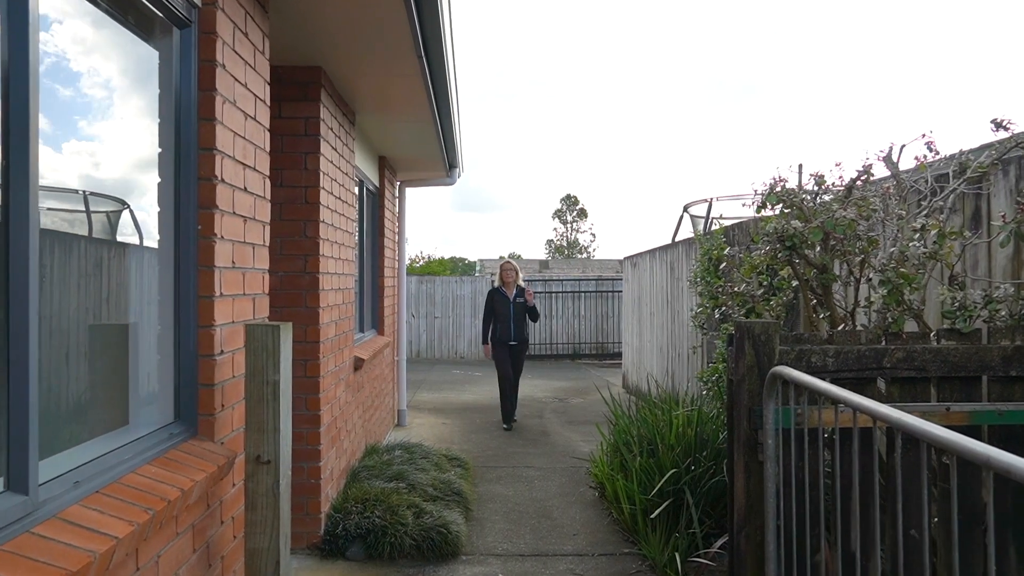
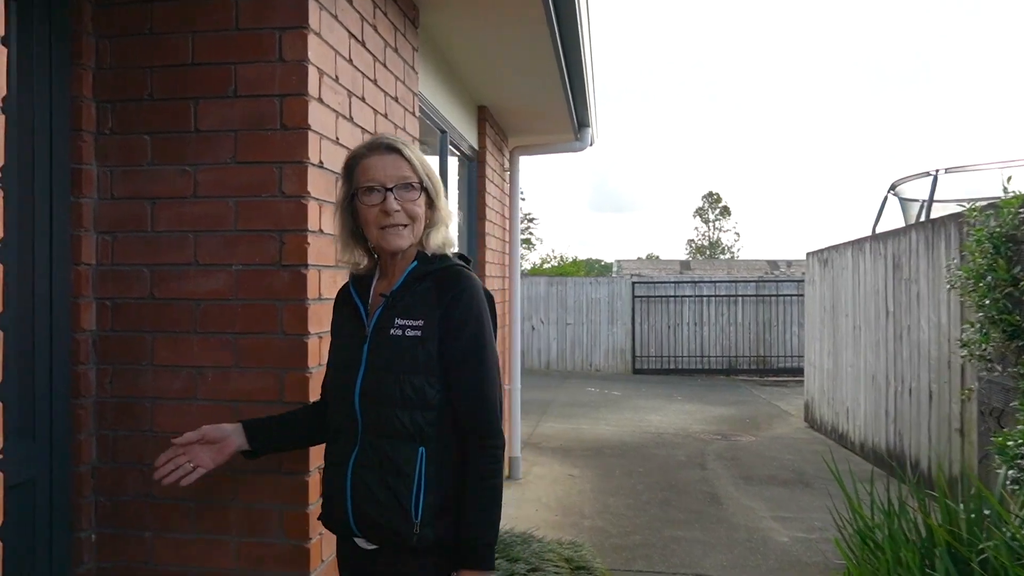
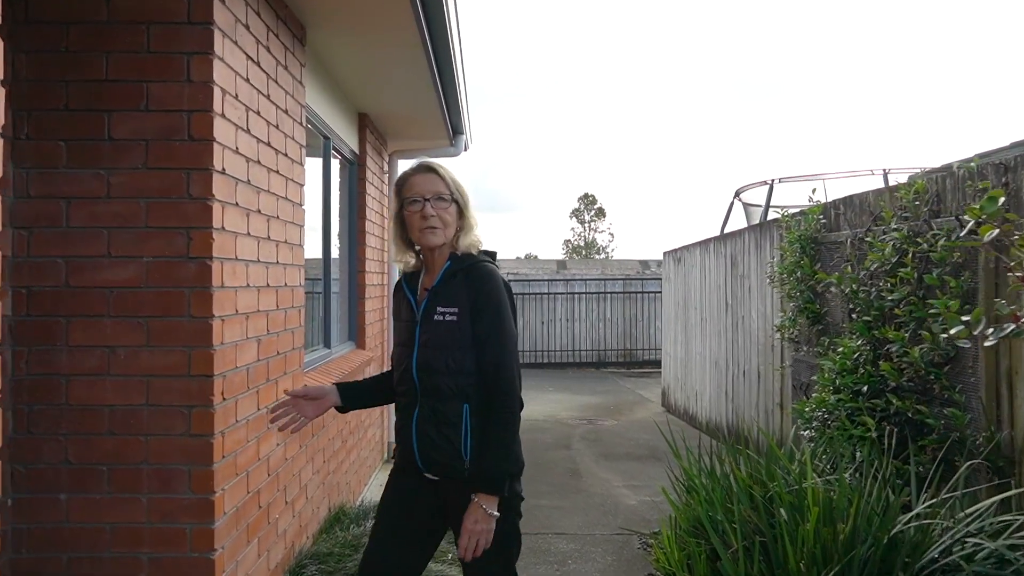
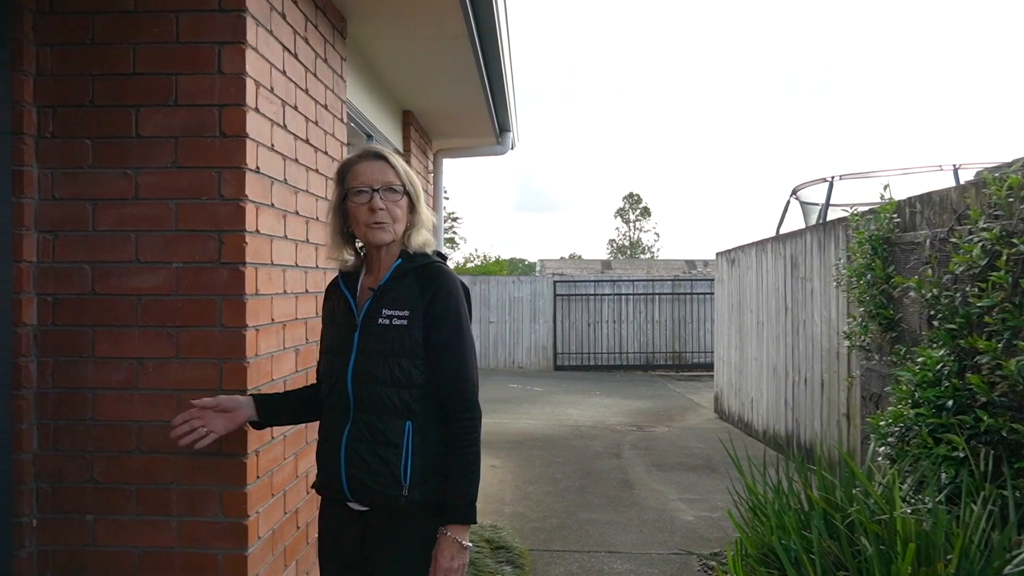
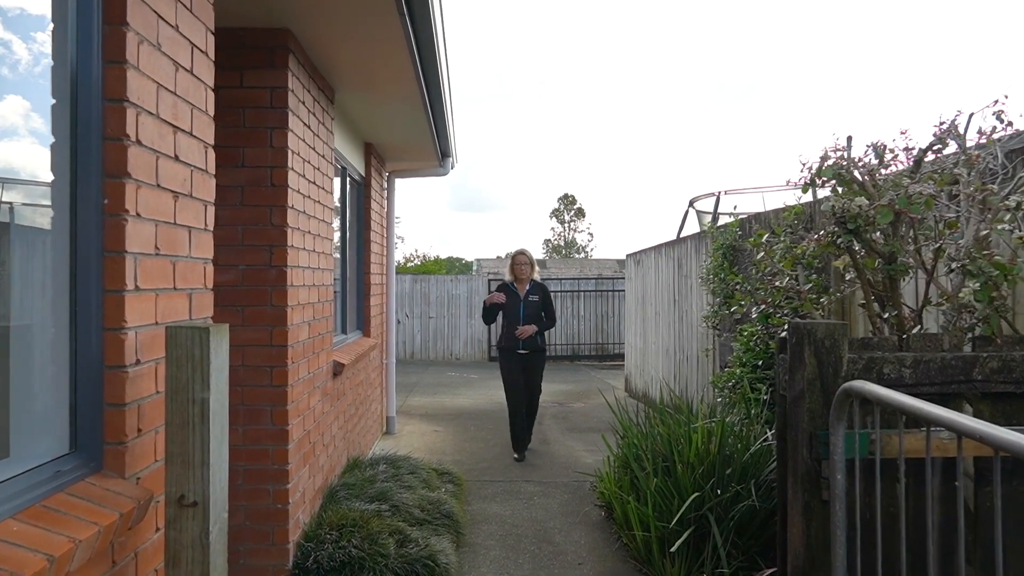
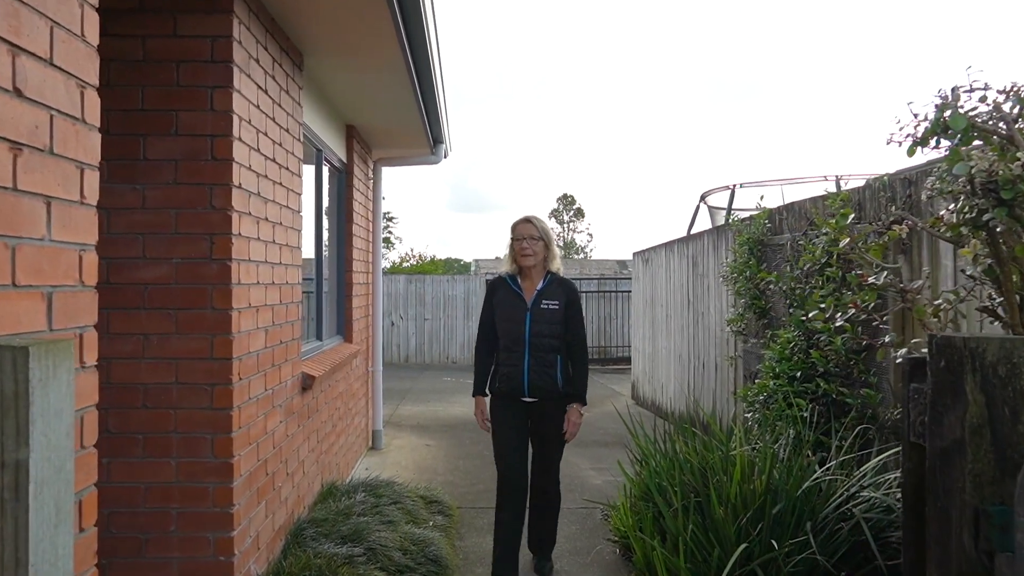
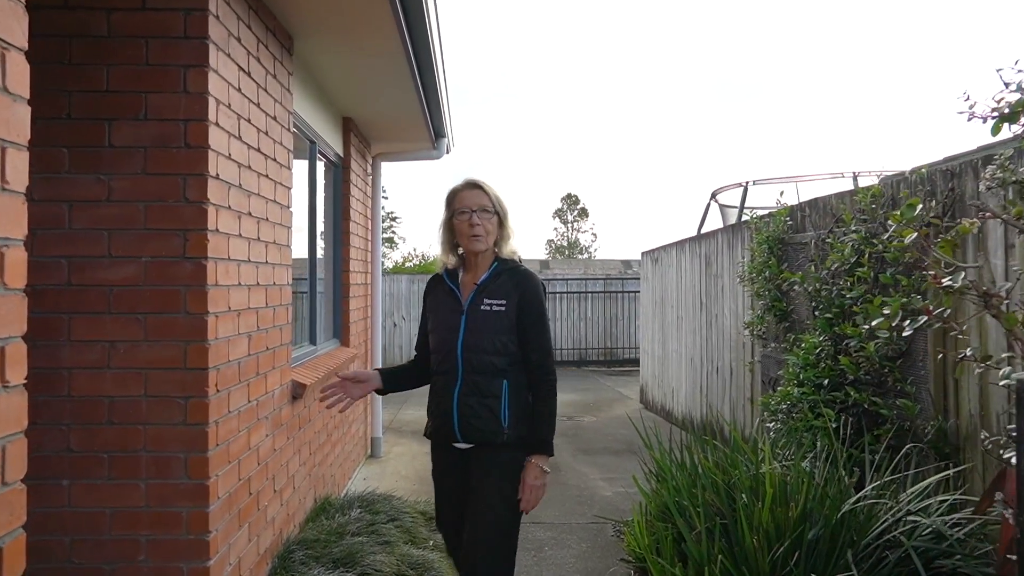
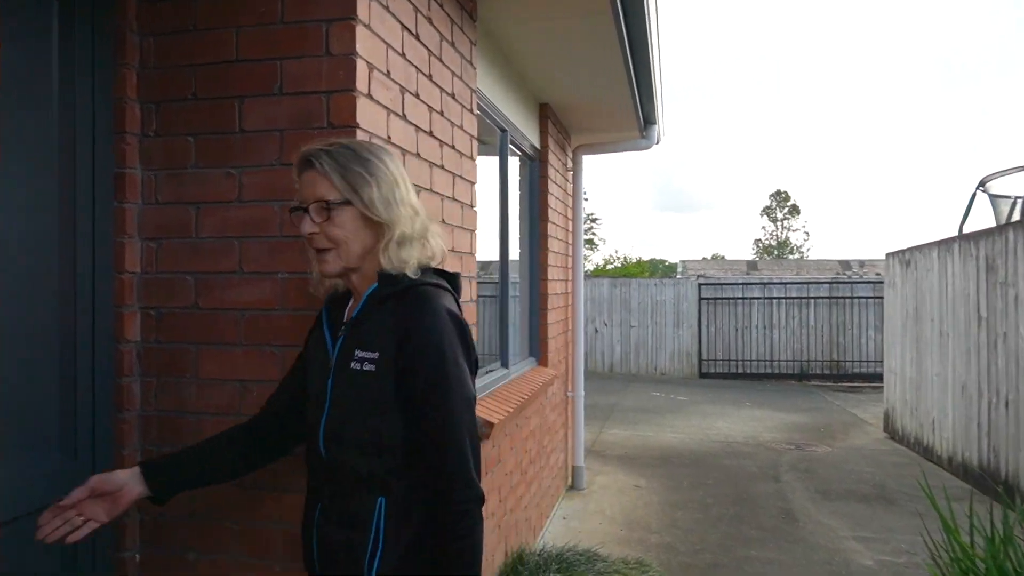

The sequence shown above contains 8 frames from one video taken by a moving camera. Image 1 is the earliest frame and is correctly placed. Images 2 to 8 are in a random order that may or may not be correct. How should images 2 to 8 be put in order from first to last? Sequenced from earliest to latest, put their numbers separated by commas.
5, 6, 7, 3, 4, 2, 8
